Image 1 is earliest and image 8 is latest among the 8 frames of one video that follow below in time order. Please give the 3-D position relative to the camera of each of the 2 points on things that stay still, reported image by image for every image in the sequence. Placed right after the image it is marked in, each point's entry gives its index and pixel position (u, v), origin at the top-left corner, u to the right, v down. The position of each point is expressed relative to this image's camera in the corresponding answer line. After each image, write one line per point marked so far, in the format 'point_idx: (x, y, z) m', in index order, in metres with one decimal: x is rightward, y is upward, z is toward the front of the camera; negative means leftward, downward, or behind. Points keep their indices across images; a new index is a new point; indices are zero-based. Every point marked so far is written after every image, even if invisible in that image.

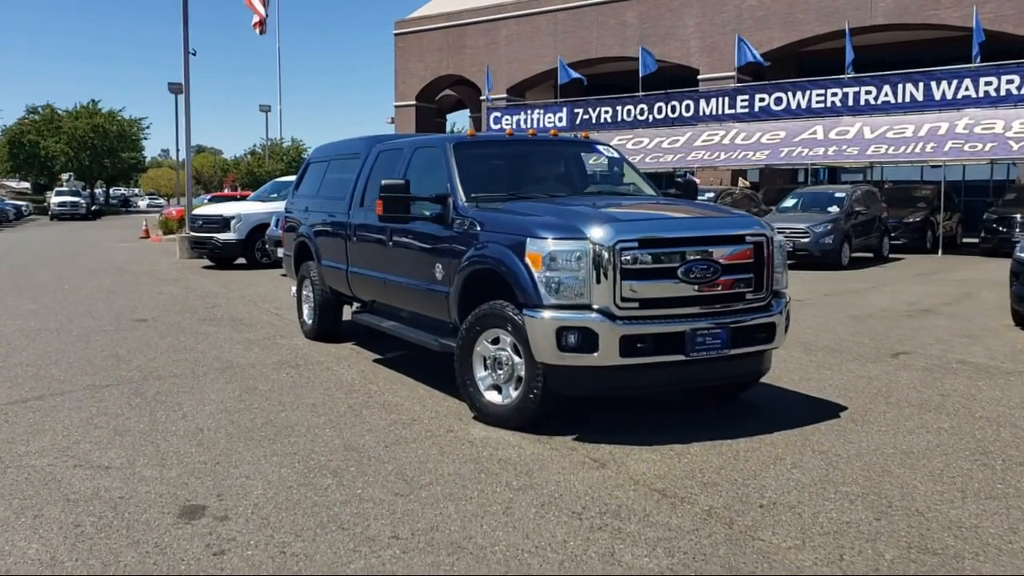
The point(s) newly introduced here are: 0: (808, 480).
0: (+1.5, -1.0, +5.2) m
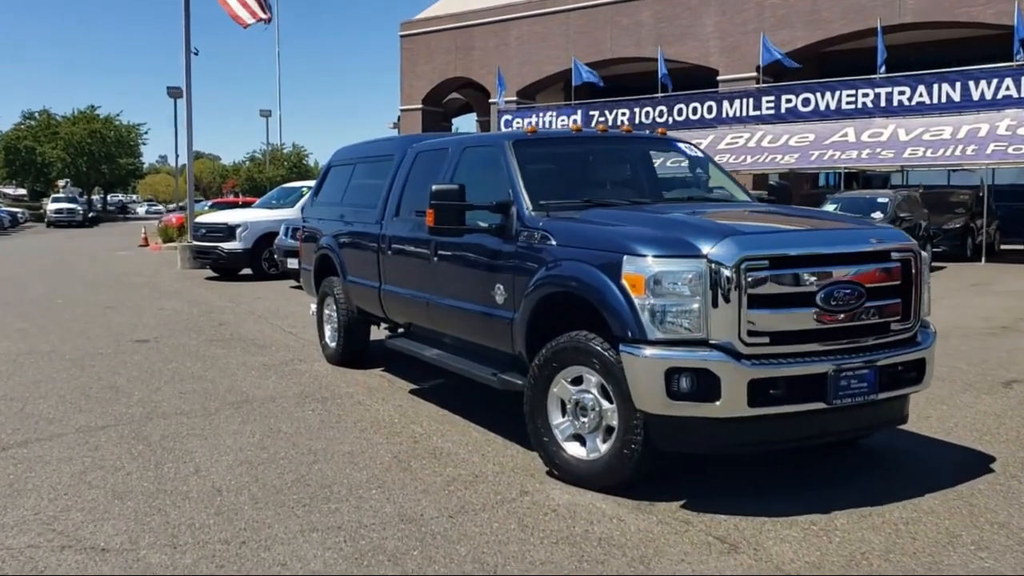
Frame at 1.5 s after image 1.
0: (+2.0, -1.1, +4.0) m
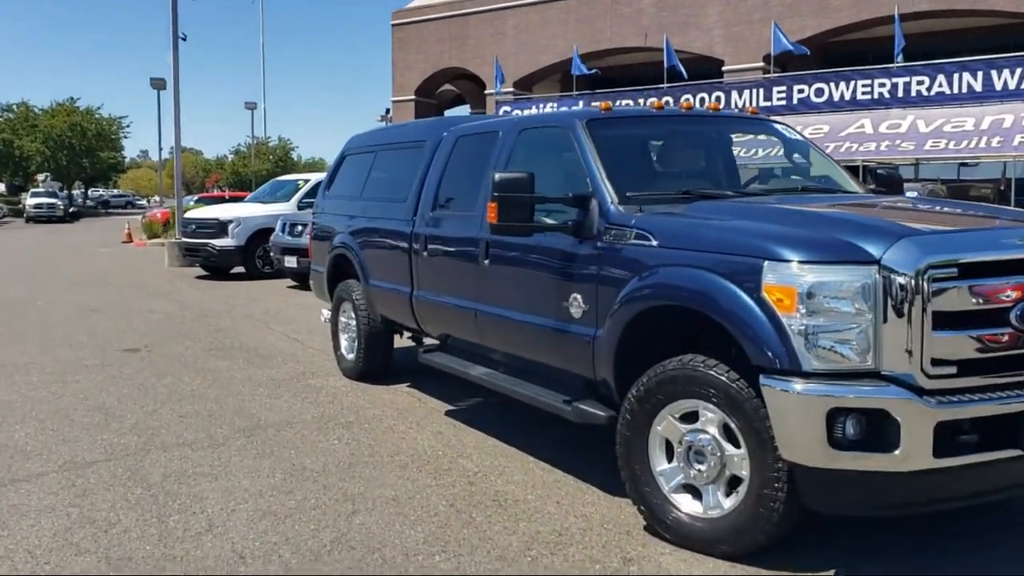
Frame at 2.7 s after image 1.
0: (+2.4, -1.2, +3.0) m
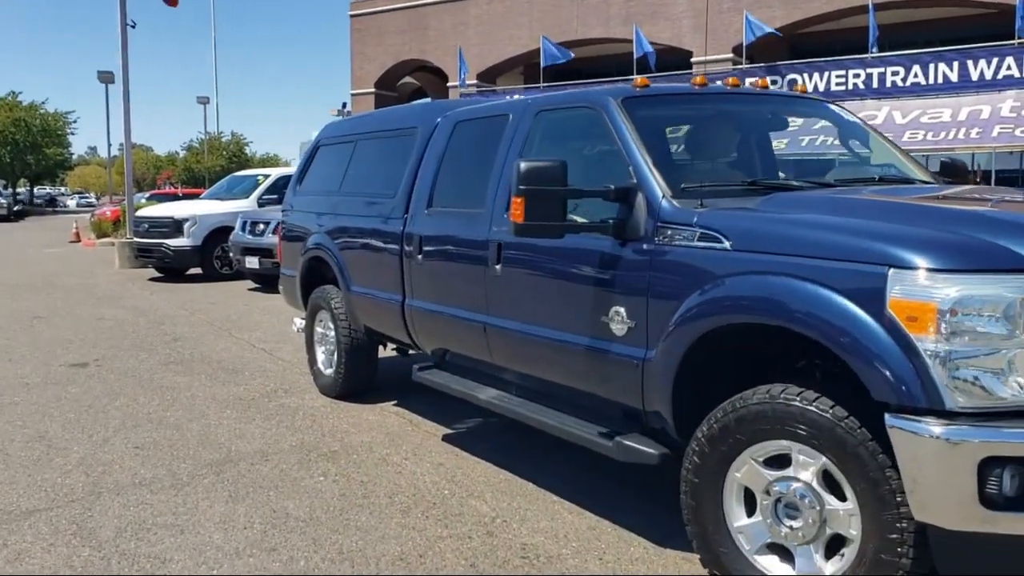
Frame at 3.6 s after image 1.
0: (+2.6, -1.2, +2.3) m
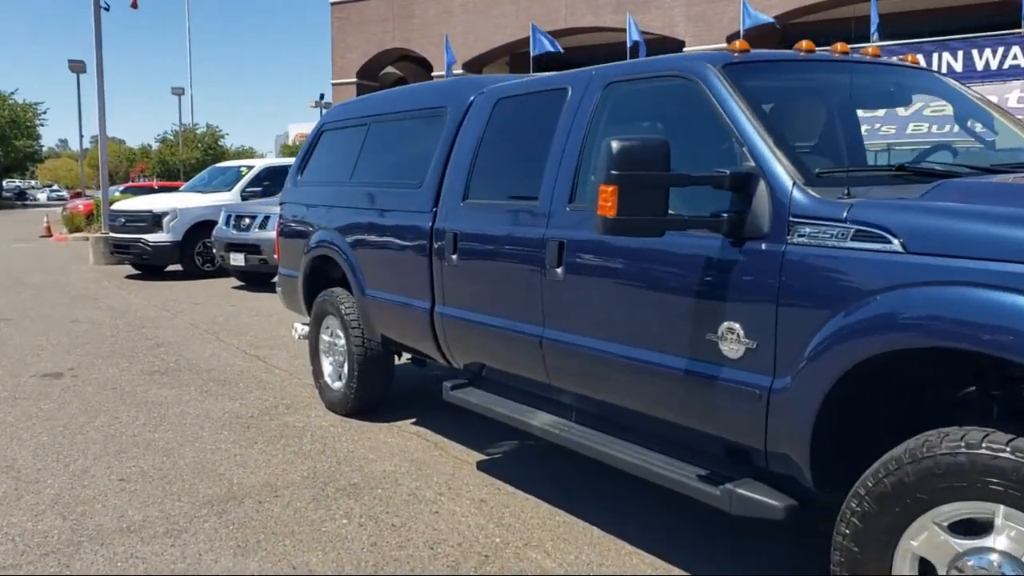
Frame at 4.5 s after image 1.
0: (+2.9, -1.3, +1.5) m
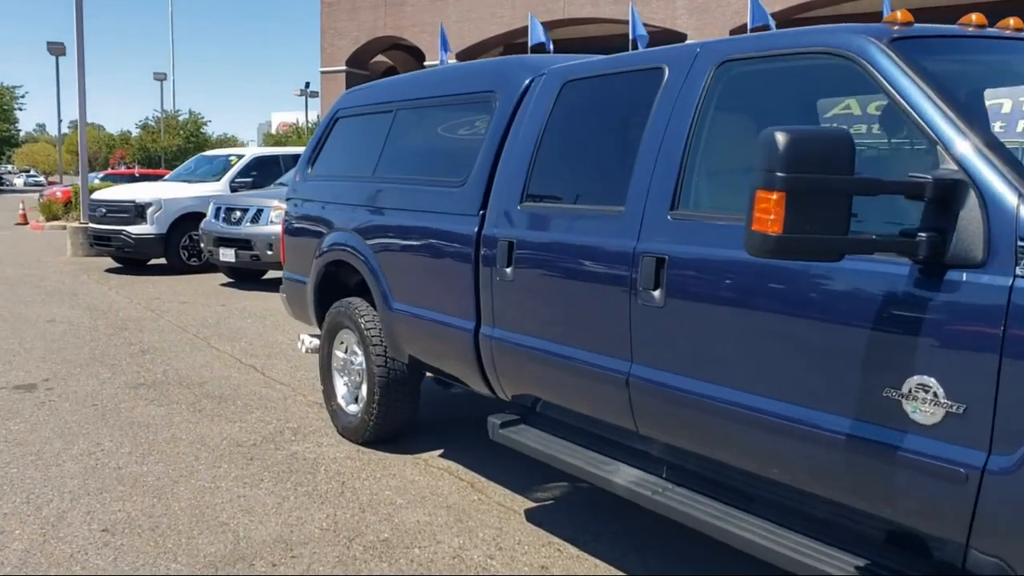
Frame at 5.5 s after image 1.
0: (+3.3, -1.4, +0.8) m
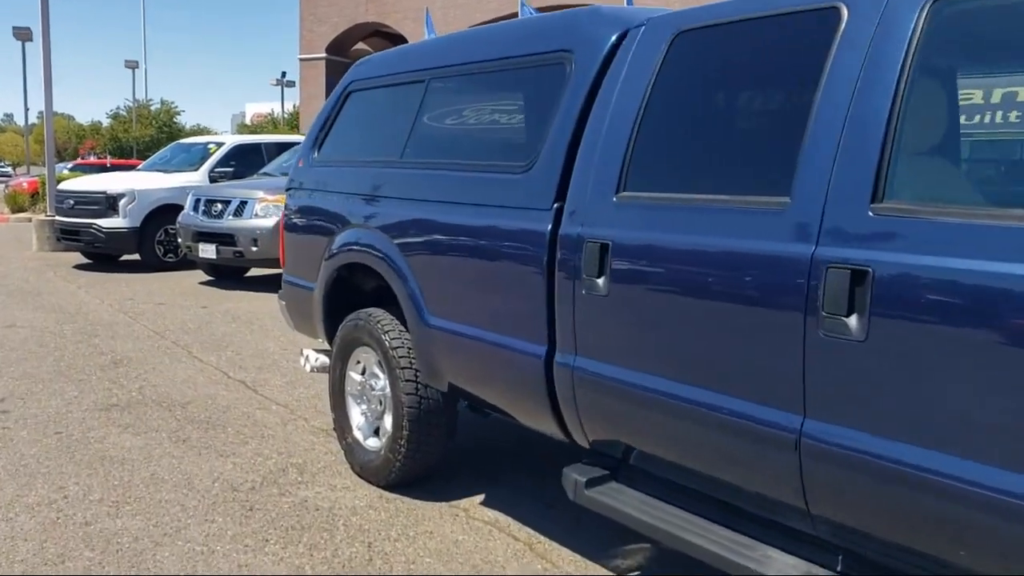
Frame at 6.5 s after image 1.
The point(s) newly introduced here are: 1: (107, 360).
0: (+3.6, -1.5, -0.1) m
1: (-3.0, -0.5, +7.4) m
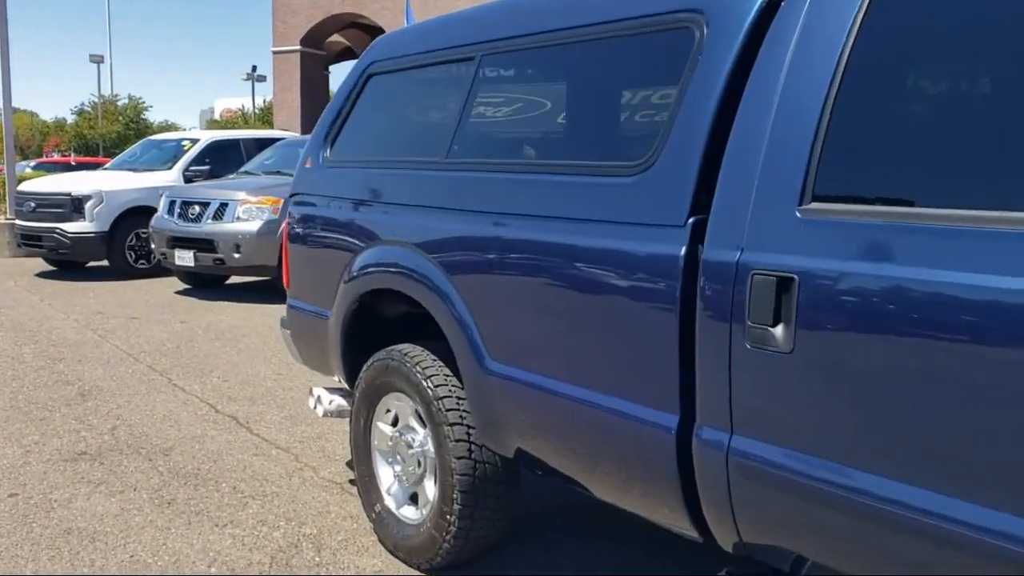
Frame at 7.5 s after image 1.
0: (+4.0, -1.6, -0.9) m
1: (-2.8, -0.6, +6.4) m
